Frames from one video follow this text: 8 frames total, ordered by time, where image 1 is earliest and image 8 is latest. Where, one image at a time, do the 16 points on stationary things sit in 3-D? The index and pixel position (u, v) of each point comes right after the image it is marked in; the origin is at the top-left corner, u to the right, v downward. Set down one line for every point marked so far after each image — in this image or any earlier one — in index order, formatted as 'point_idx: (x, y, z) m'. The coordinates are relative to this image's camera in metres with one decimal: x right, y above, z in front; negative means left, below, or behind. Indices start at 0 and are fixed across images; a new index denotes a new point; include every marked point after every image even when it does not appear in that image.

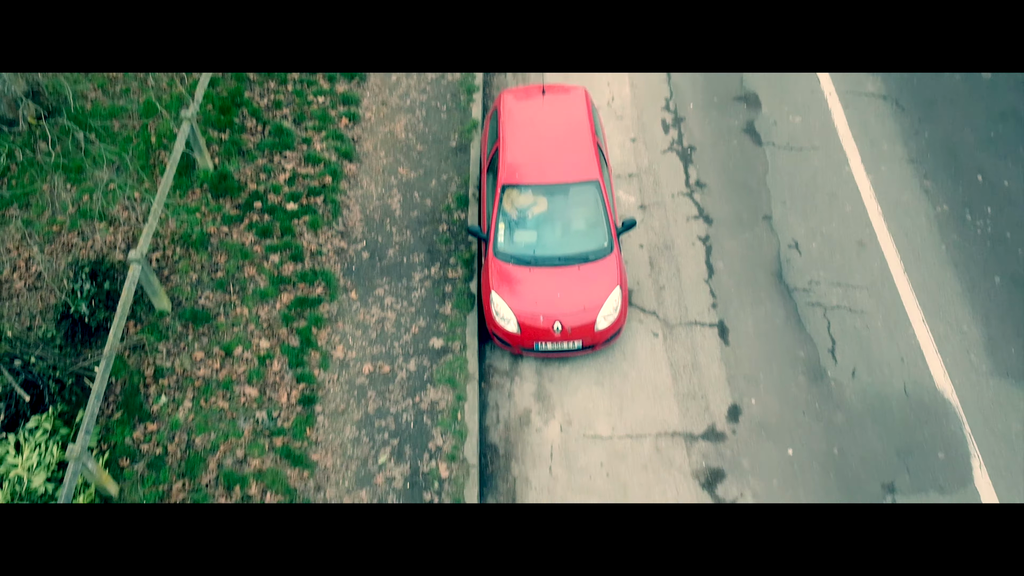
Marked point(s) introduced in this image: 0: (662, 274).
0: (+1.3, +0.1, +6.6) m
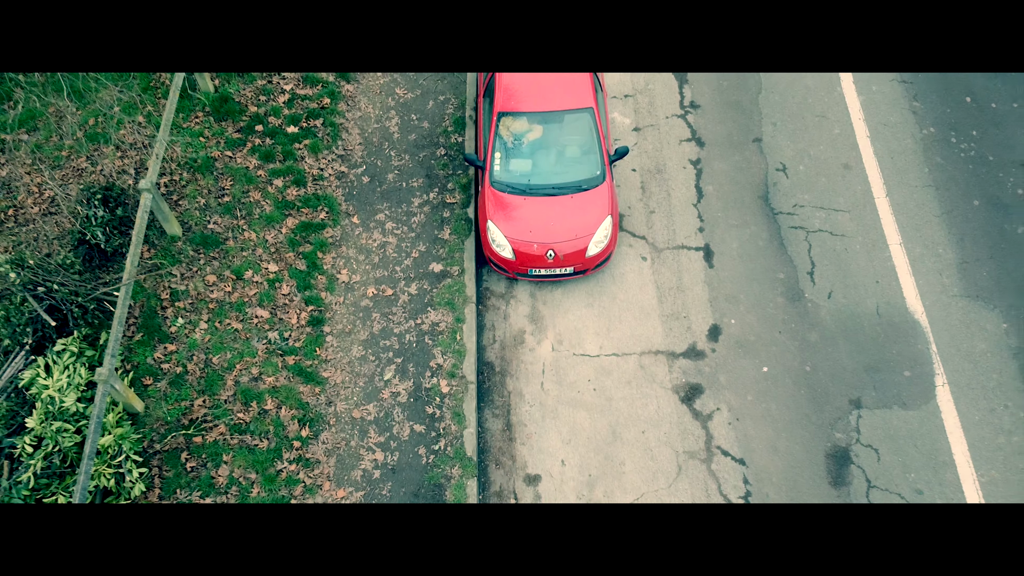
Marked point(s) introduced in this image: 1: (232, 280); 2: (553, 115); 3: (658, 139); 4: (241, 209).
0: (+1.3, +0.8, +6.8) m
1: (-2.3, +0.1, +6.2) m
2: (+0.3, +1.4, +6.2) m
3: (+1.4, +1.4, +7.1) m
4: (-2.3, +0.7, +6.5) m
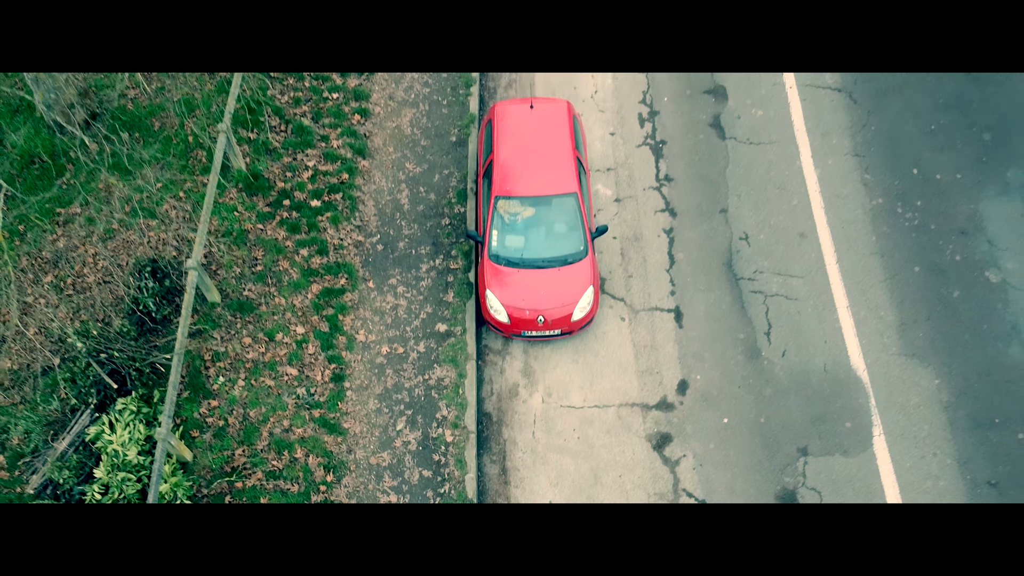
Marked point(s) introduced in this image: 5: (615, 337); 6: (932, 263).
0: (+1.2, +0.3, +7.7) m
1: (-2.3, -0.5, +7.1) m
2: (+0.3, +0.9, +7.2) m
3: (+1.3, +0.8, +8.1) m
4: (-2.4, +0.1, +7.5) m
5: (+1.0, -0.5, +7.3) m
6: (+4.2, +0.2, +7.6) m
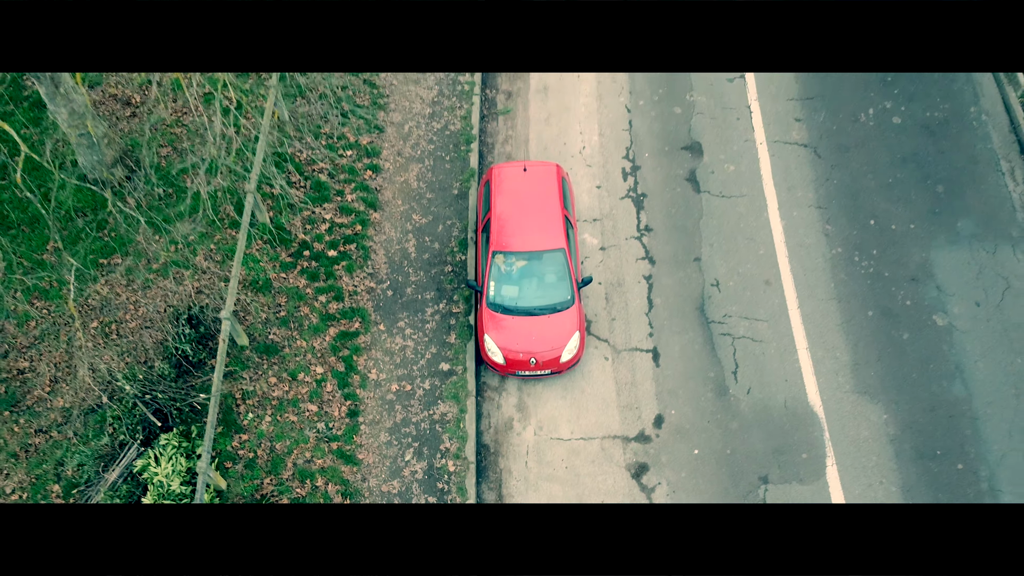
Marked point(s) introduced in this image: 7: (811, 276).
0: (+1.2, -0.2, +8.6) m
1: (-2.4, -1.0, +8.0) m
2: (+0.2, +0.4, +8.1) m
3: (+1.3, +0.4, +8.9) m
4: (-2.4, -0.4, +8.4) m
5: (+0.9, -0.9, +8.2) m
6: (+4.2, -0.2, +8.5) m
7: (+3.4, +0.1, +8.7) m
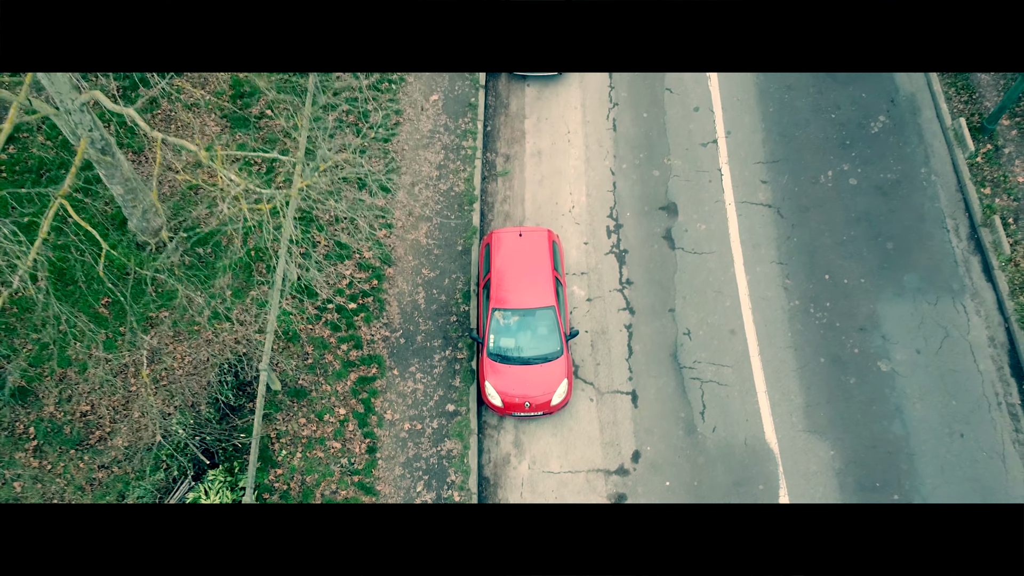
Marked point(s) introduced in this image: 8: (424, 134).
0: (+1.1, -0.9, +9.9) m
1: (-2.4, -1.6, +9.3) m
2: (+0.2, -0.3, +9.3) m
3: (+1.2, -0.3, +10.2) m
4: (-2.4, -1.0, +9.6) m
5: (+0.9, -1.6, +9.5) m
6: (+4.1, -0.9, +9.7) m
7: (+3.4, -0.5, +9.9) m
8: (-1.3, +2.4, +11.5) m
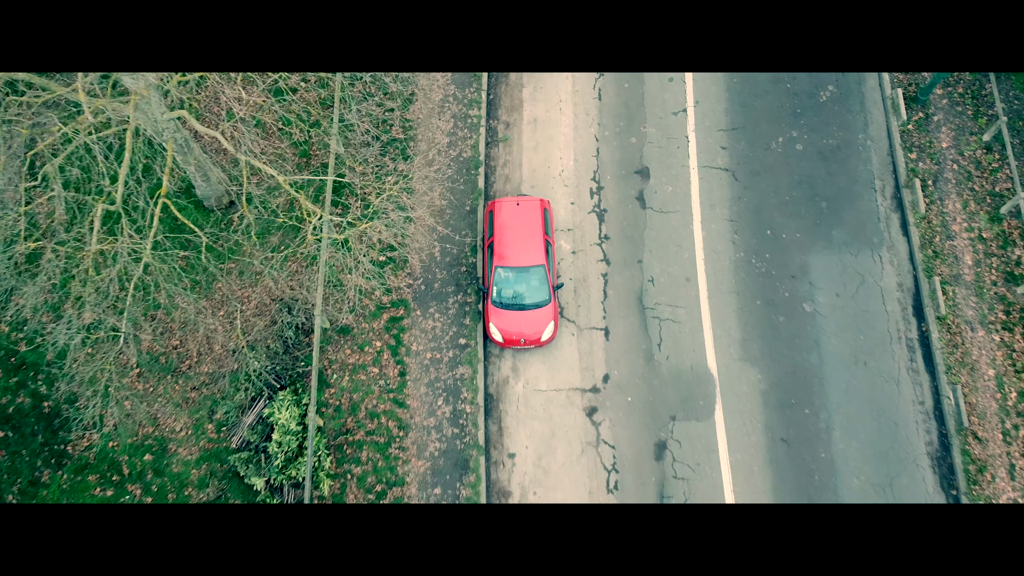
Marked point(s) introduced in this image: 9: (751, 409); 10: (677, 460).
0: (+1.1, -0.2, +12.3) m
1: (-2.4, -1.0, +11.9) m
2: (+0.2, +0.4, +11.7) m
3: (+1.2, +0.5, +12.5) m
4: (-2.5, -0.3, +12.2) m
5: (+0.9, -0.9, +12.0) m
6: (+4.1, -0.2, +12.2) m
7: (+3.4, +0.2, +12.3) m
8: (-1.4, +3.3, +13.5) m
9: (+3.7, -1.9, +11.7) m
10: (+2.5, -2.6, +11.6) m
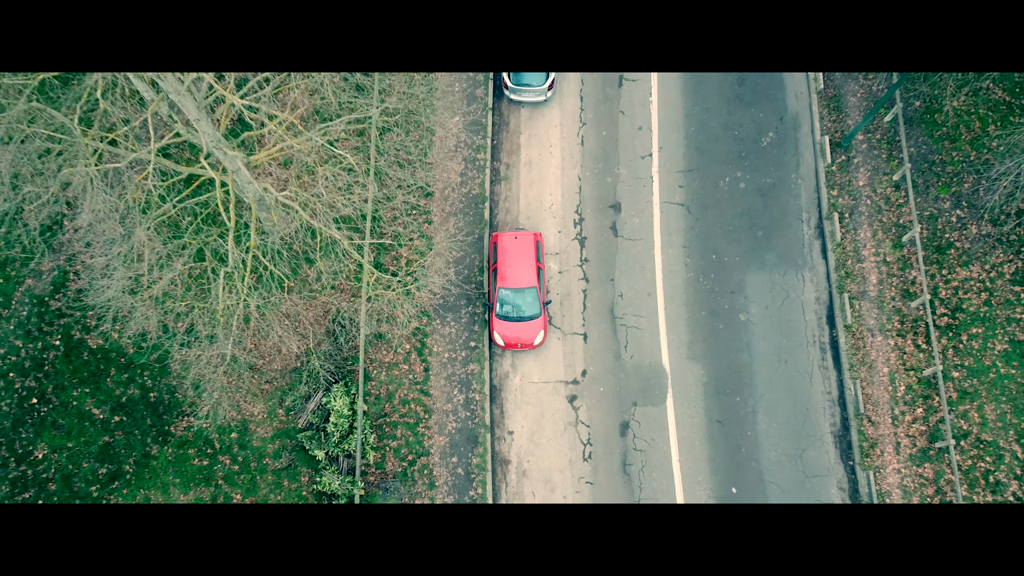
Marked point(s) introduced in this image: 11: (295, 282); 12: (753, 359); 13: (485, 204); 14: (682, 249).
0: (+1.1, -0.4, +15.7) m
1: (-2.4, -1.3, +15.4) m
2: (+0.2, 0.0, +15.1) m
3: (+1.2, +0.2, +15.9) m
4: (-2.5, -0.6, +15.6) m
5: (+0.9, -1.2, +15.5) m
6: (+4.1, -0.5, +15.5) m
7: (+3.4, -0.1, +15.6) m
8: (-1.4, +3.1, +16.7) m
9: (+3.7, -2.2, +15.1) m
10: (+2.5, -3.0, +15.1) m
11: (-4.5, +0.1, +15.7) m
12: (+4.9, -1.5, +15.3) m
13: (-0.6, +1.8, +16.5) m
14: (+3.6, +0.8, +15.9) m
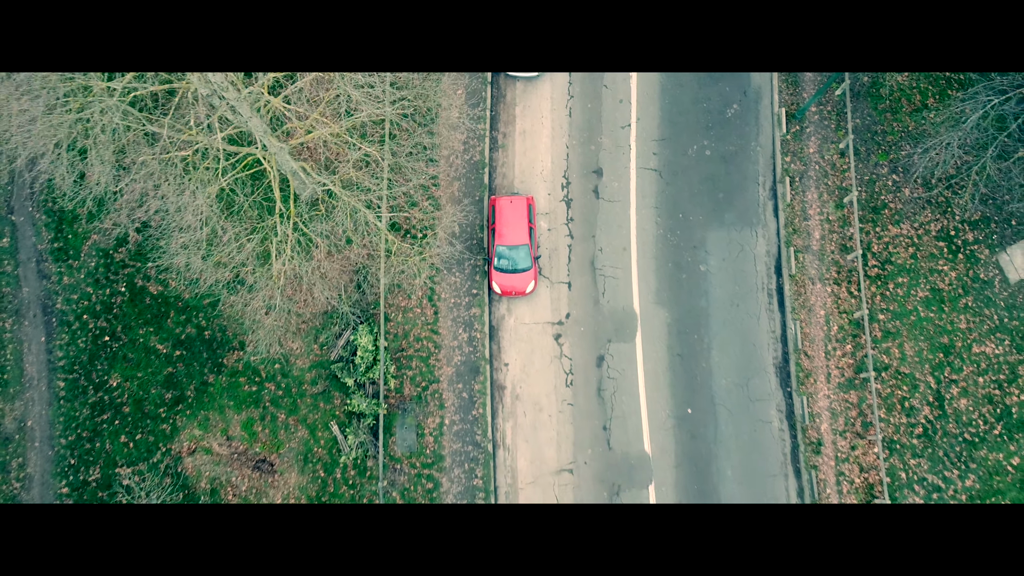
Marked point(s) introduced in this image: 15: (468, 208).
0: (+1.0, +0.7, +18.5) m
1: (-2.5, -0.2, +18.3) m
2: (0.0, +1.1, +17.9) m
3: (+1.1, +1.3, +18.7) m
4: (-2.6, +0.5, +18.5) m
5: (+0.8, -0.2, +18.4) m
6: (+4.0, +0.6, +18.3) m
7: (+3.3, +1.0, +18.4) m
8: (-1.5, +4.3, +19.3) m
9: (+3.6, -1.1, +18.1) m
10: (+2.4, -1.9, +18.1) m
11: (-4.6, +1.2, +18.6) m
12: (+4.8, -0.4, +18.2) m
13: (-0.7, +3.0, +19.1) m
14: (+3.5, +1.9, +18.6) m
15: (-1.1, +2.0, +18.9) m
